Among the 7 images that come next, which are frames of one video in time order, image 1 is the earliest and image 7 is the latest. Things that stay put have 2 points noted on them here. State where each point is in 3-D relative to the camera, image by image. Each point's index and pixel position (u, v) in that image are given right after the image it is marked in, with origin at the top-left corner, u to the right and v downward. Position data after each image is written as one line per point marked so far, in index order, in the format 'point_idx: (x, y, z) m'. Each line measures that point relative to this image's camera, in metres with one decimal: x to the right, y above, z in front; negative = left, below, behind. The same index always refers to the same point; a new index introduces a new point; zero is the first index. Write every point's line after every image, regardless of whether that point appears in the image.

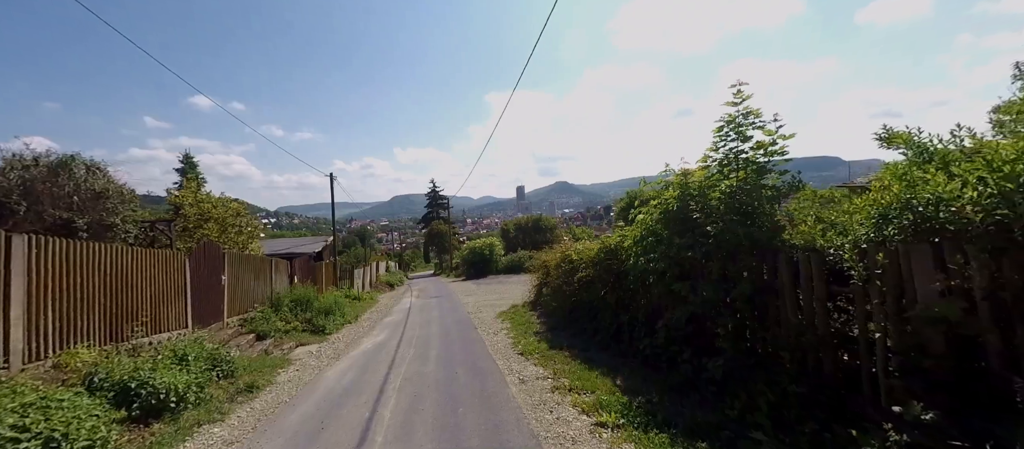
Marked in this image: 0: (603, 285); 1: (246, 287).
0: (+1.6, -1.0, +7.1) m
1: (-6.7, -1.6, +10.3) m
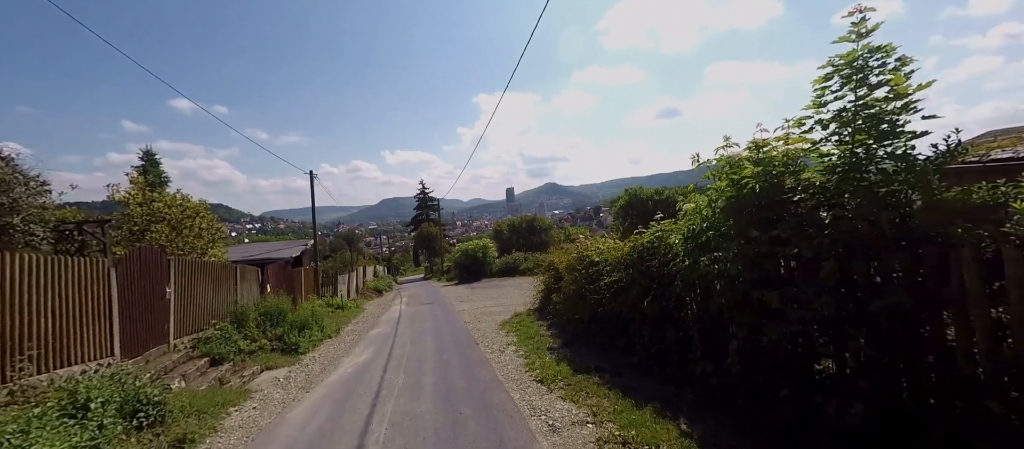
0: (+1.8, -0.9, +5.7) m
1: (-6.5, -1.6, +8.7) m
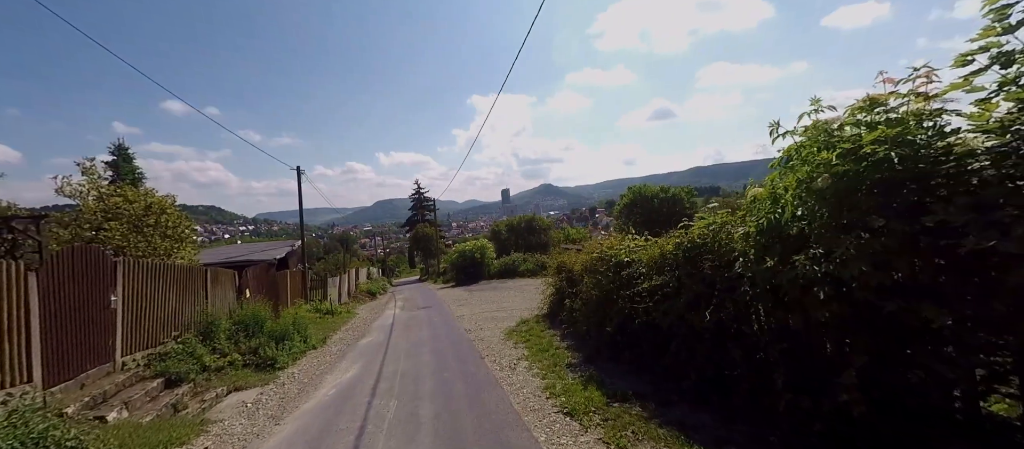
0: (+2.0, -0.8, +4.6) m
1: (-6.4, -1.5, +7.5) m
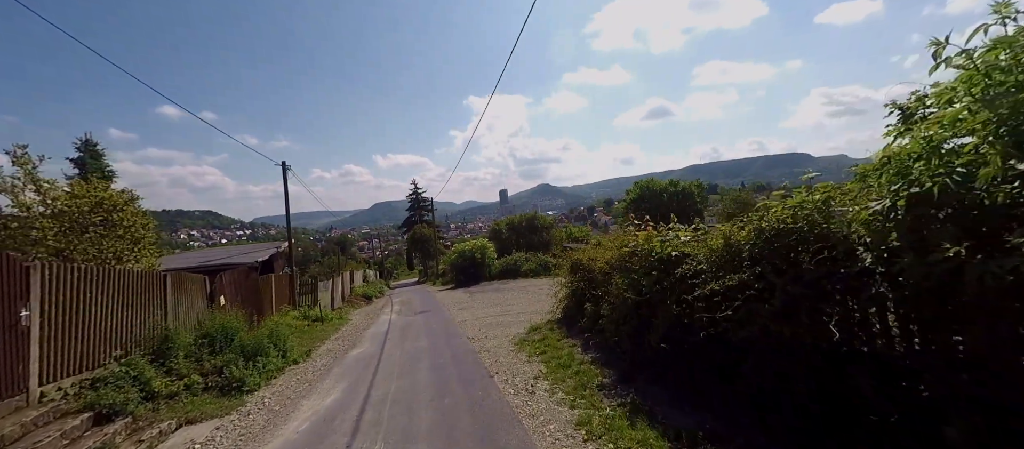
0: (+2.2, -0.6, +3.3) m
1: (-6.2, -1.5, +6.2) m
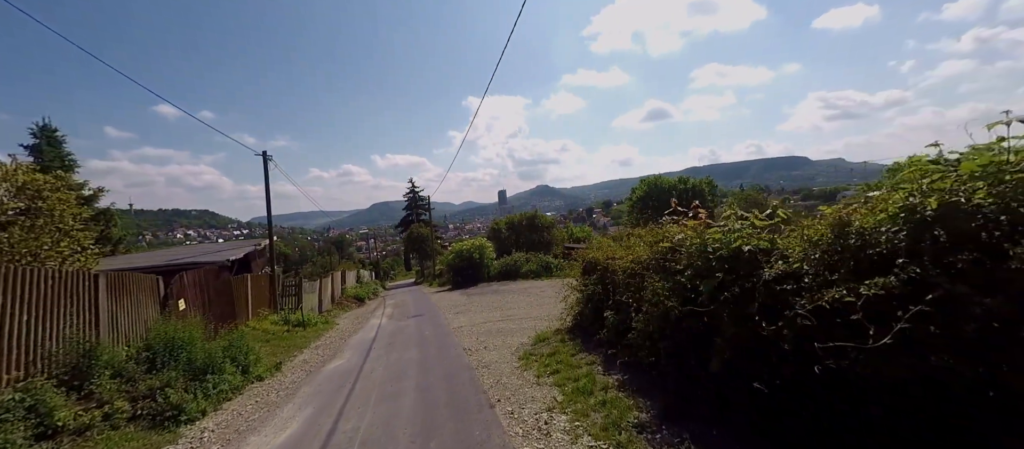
0: (+2.3, -0.5, +2.0) m
1: (-6.1, -1.3, +4.9) m
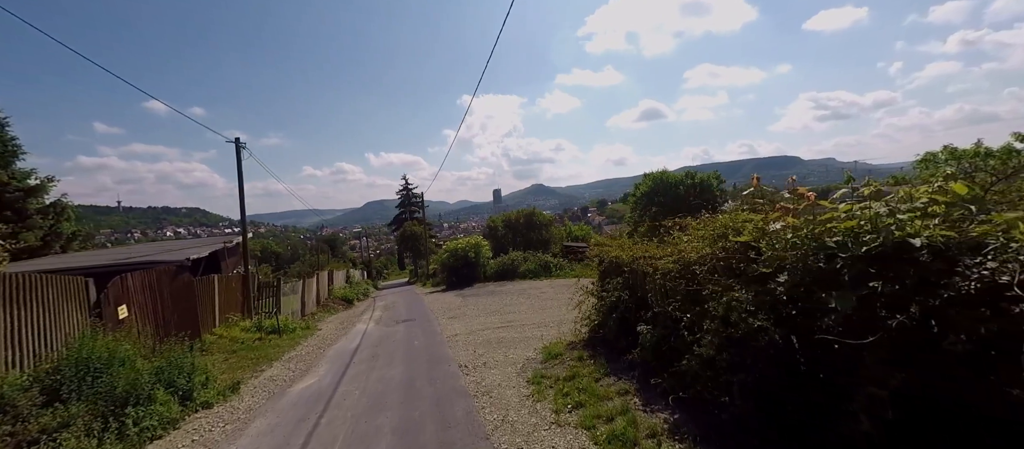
0: (+2.4, -0.4, +0.7) m
1: (-6.0, -1.2, +3.5) m
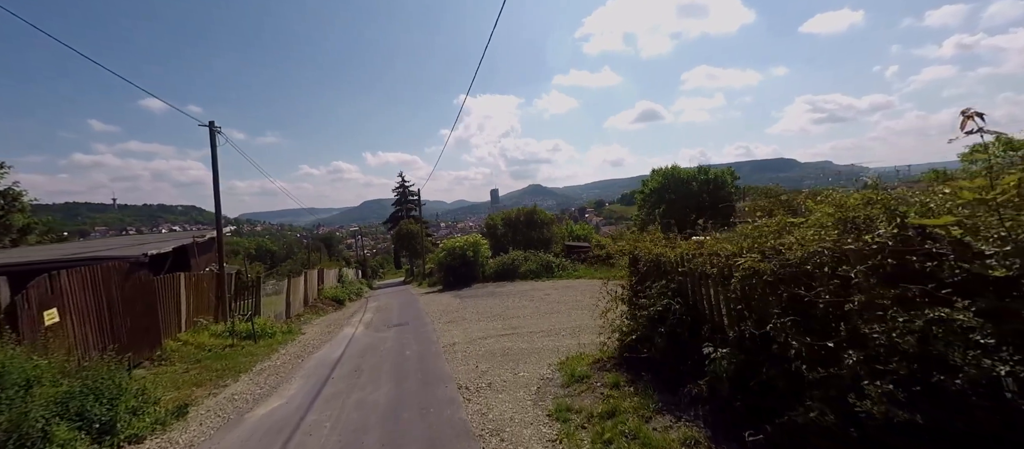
0: (+2.6, -0.3, -0.5) m
1: (-5.8, -1.0, +2.2) m
